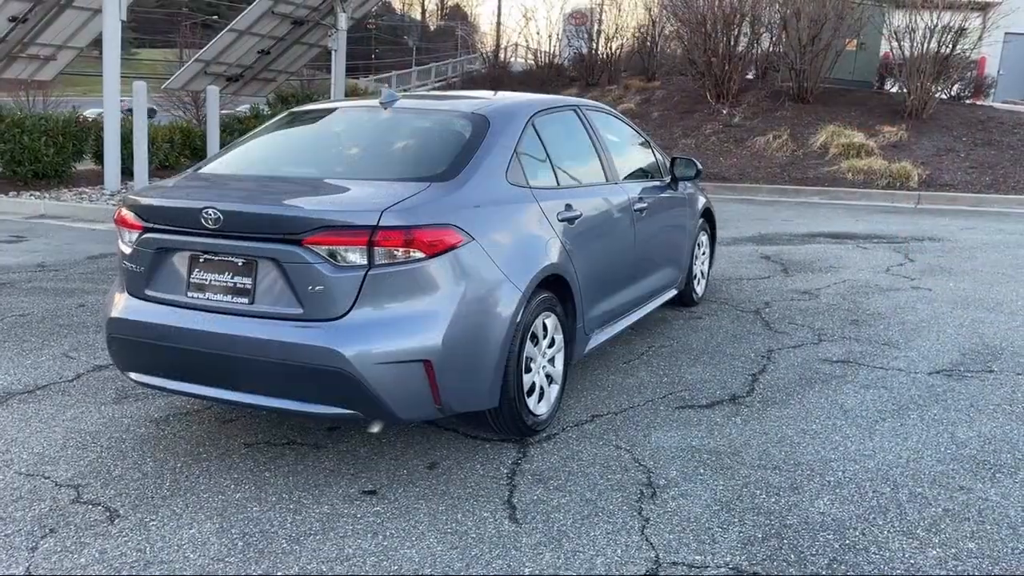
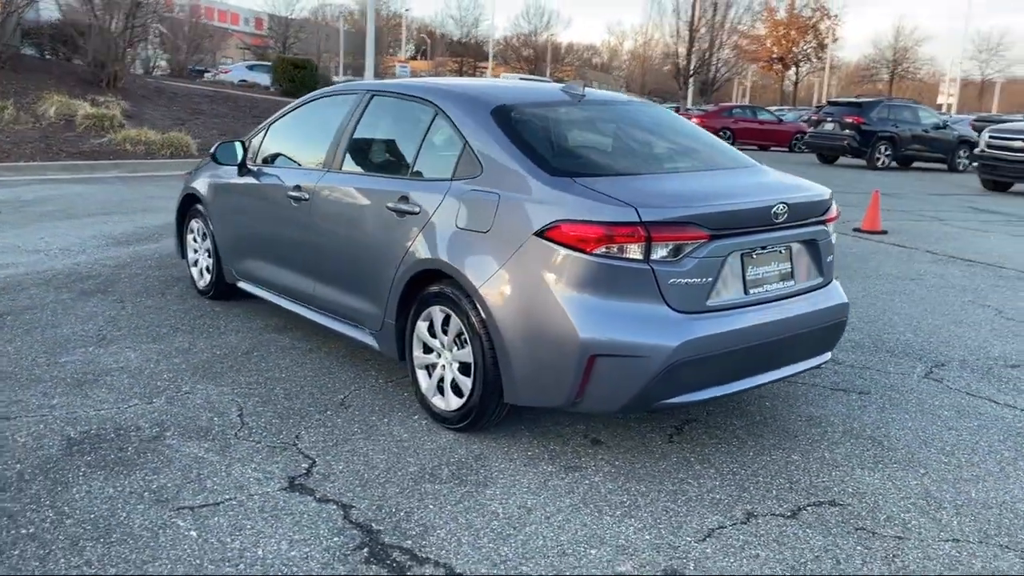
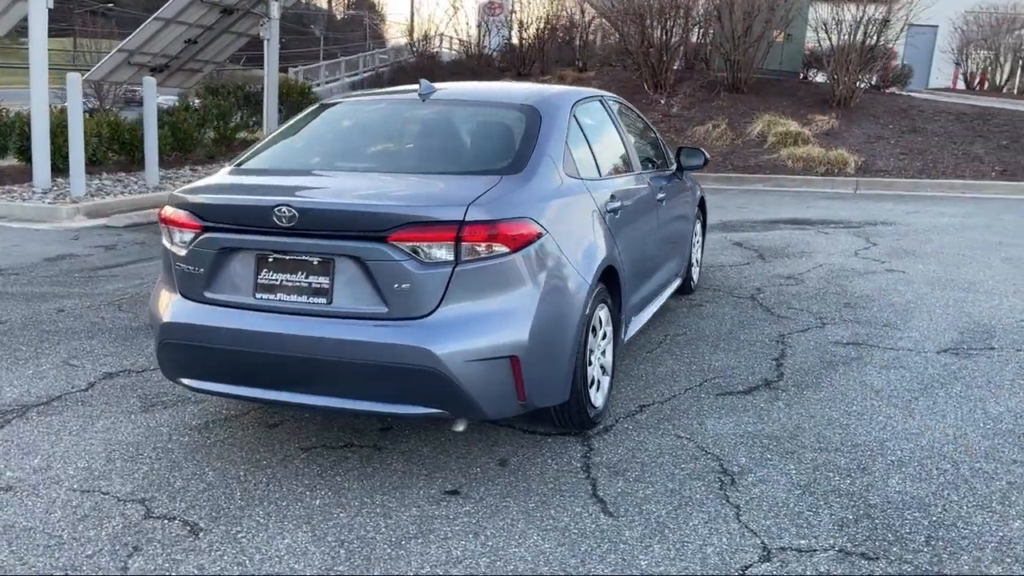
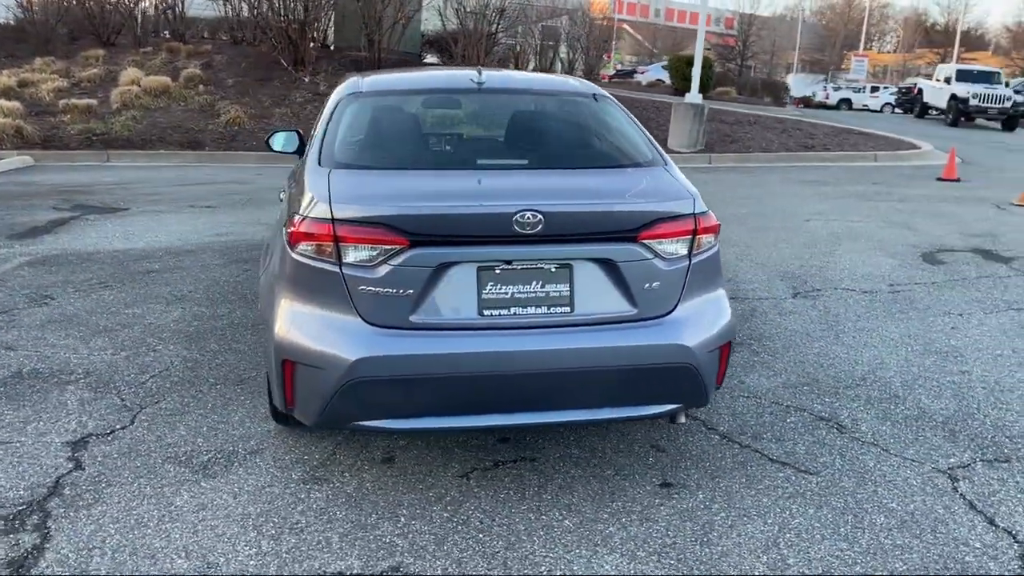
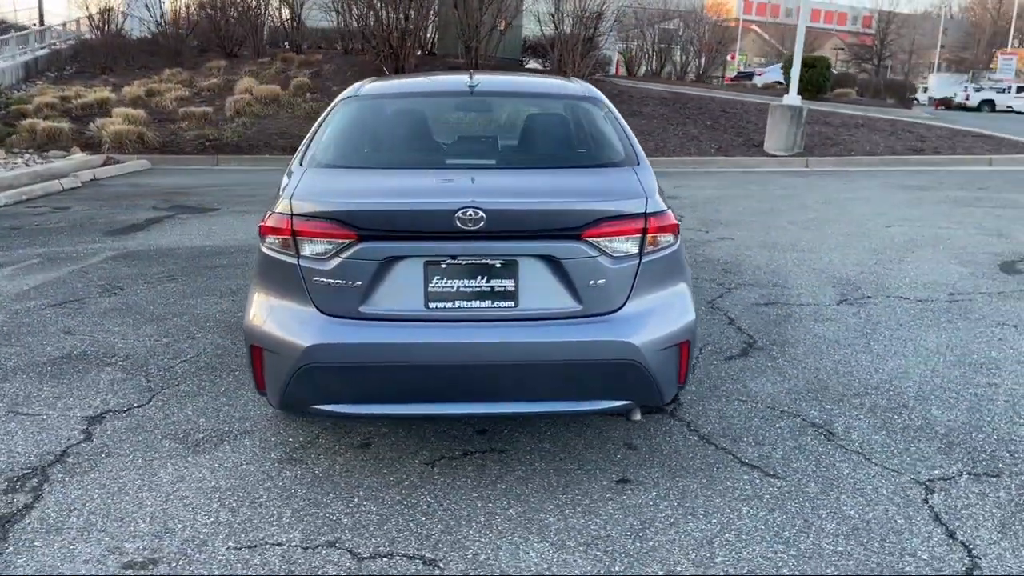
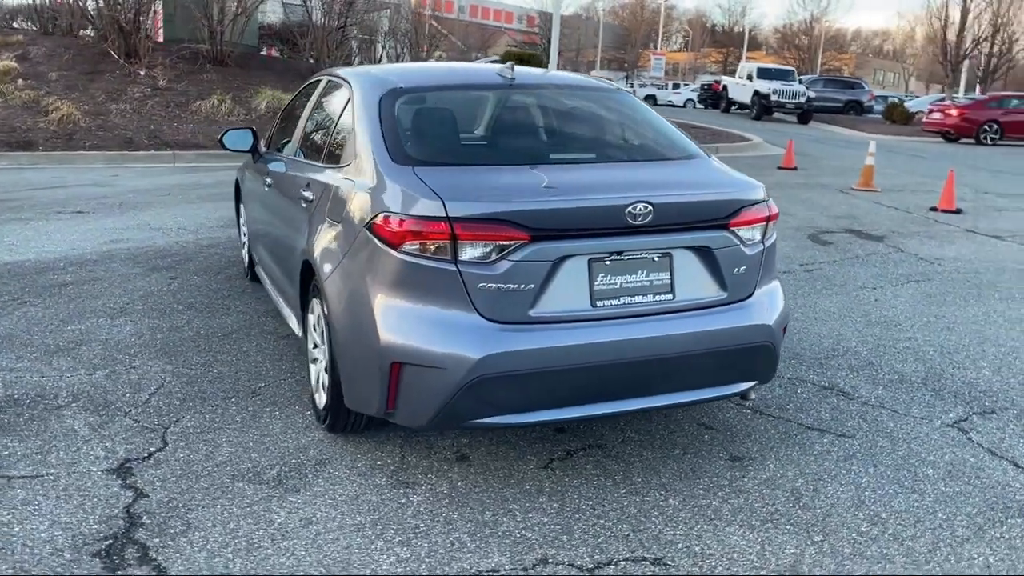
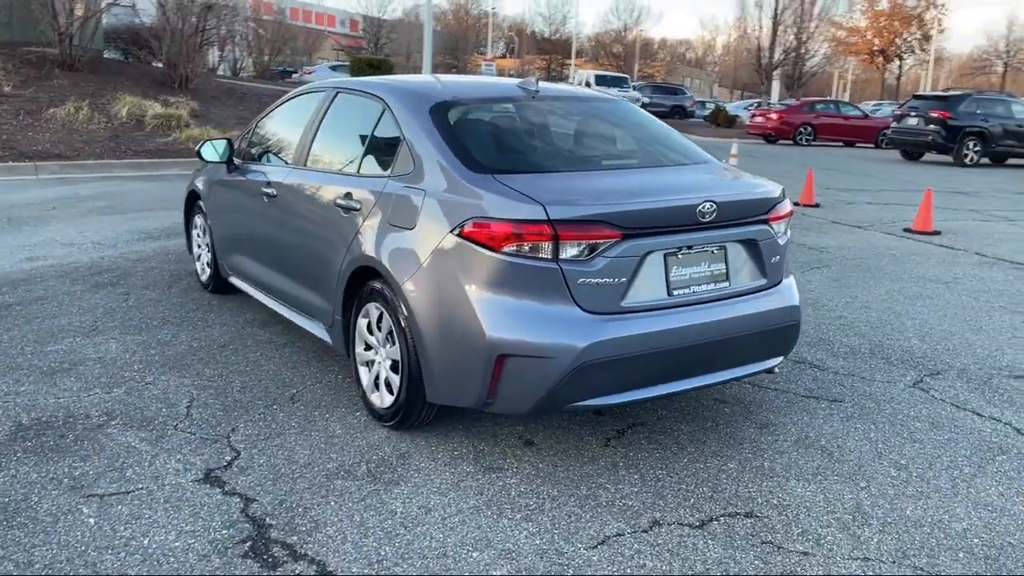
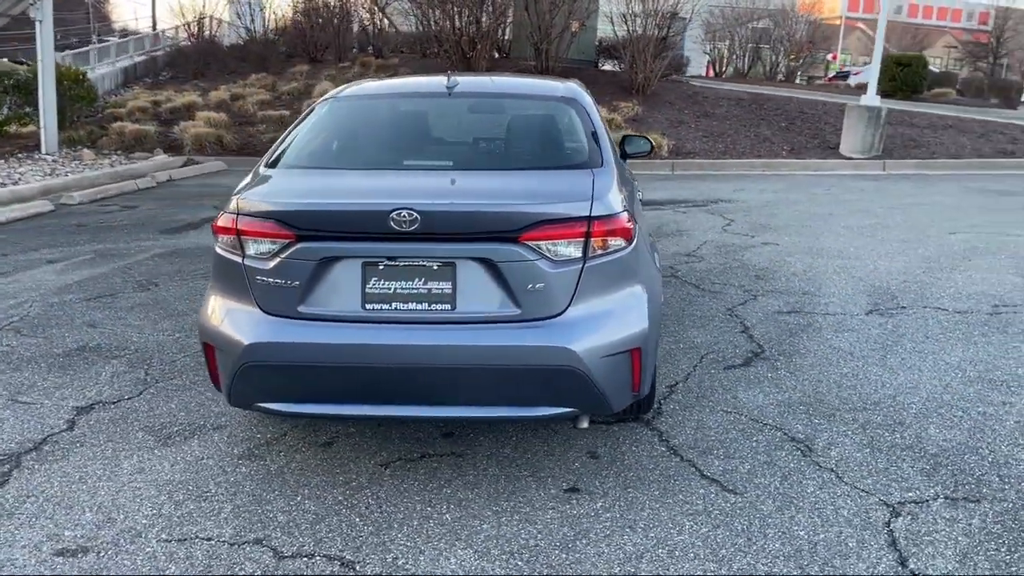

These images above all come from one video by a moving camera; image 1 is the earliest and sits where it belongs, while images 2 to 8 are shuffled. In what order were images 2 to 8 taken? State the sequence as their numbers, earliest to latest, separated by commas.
3, 8, 5, 4, 6, 7, 2
